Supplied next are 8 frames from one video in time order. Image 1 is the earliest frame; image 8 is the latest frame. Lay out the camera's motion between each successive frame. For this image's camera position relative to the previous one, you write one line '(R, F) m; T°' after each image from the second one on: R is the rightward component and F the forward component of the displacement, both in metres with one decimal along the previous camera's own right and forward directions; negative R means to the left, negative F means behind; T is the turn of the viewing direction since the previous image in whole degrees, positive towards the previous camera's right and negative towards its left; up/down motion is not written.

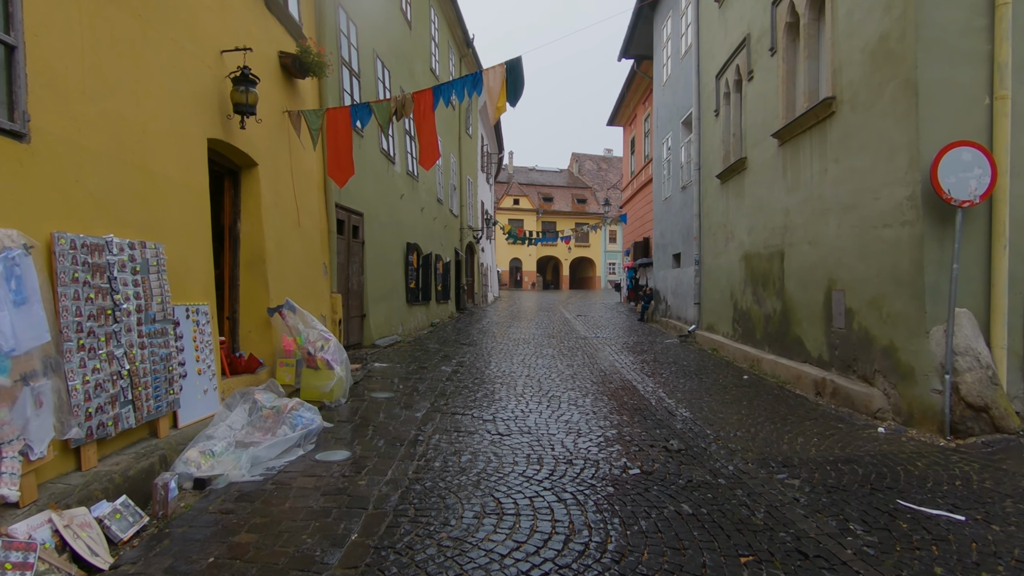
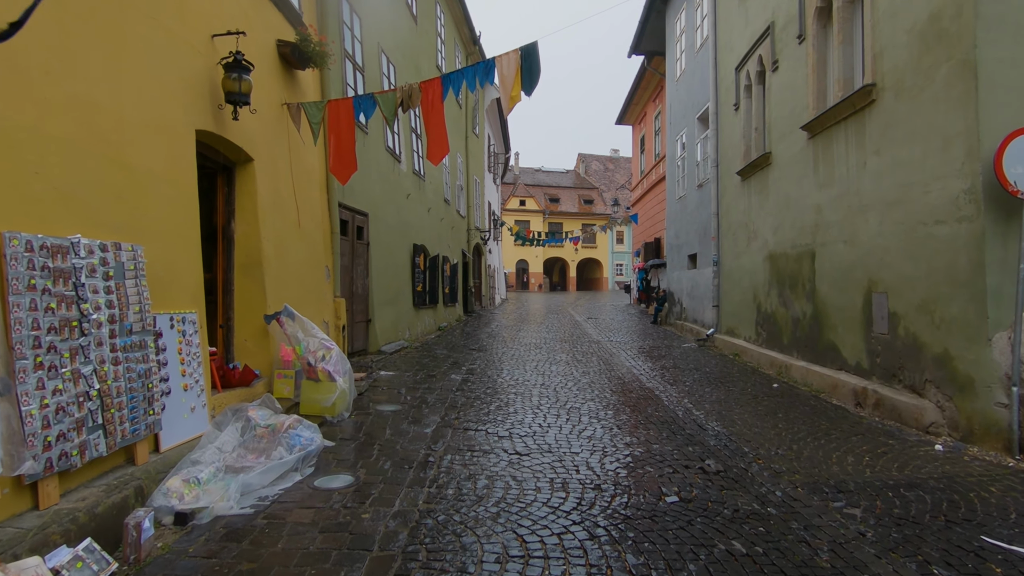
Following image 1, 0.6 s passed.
(-0.1, +0.4) m; -1°
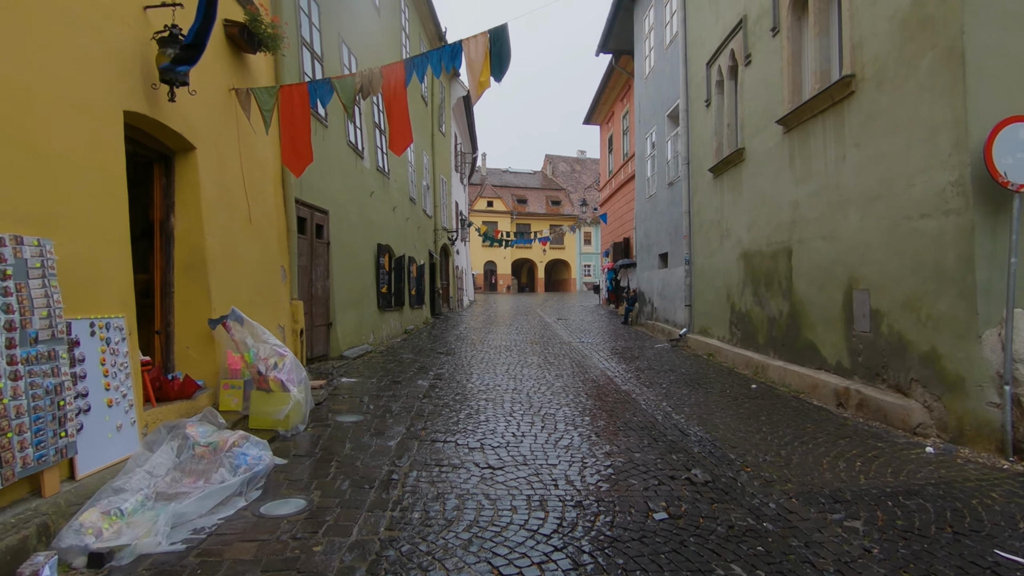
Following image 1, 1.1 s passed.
(0.0, +0.3) m; +3°
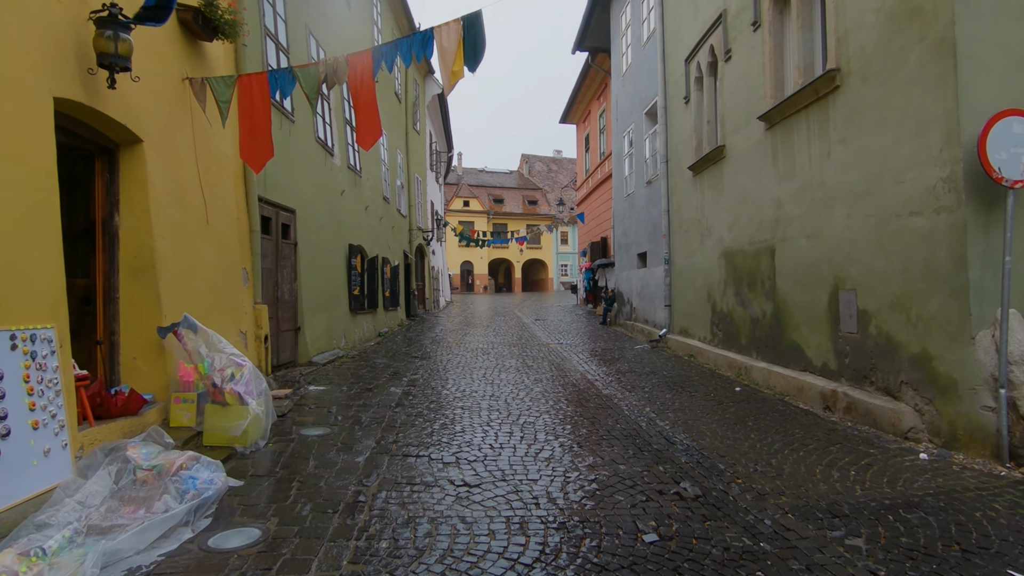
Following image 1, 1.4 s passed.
(0.0, +0.3) m; +2°
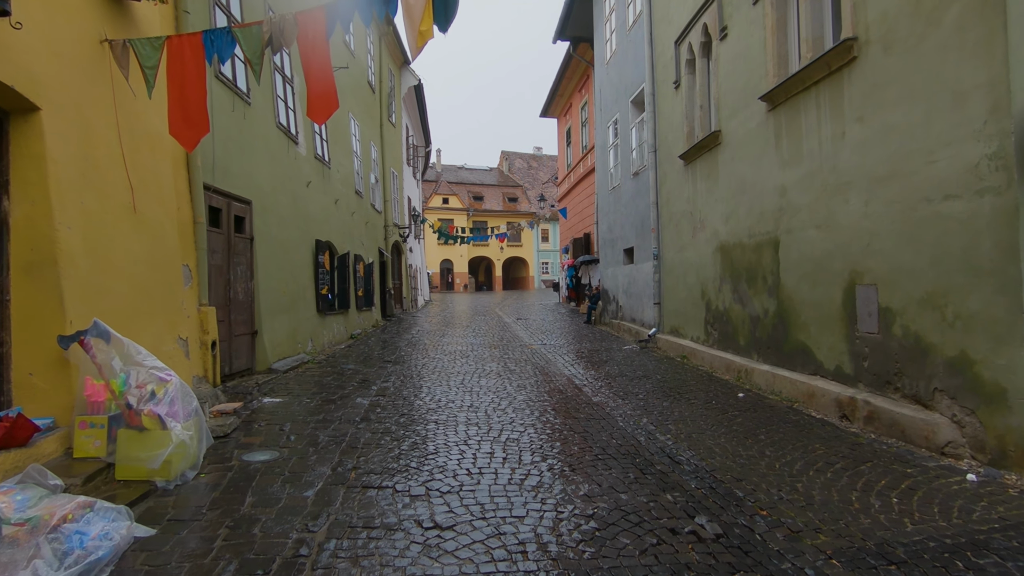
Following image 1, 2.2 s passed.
(0.0, +0.6) m; +2°
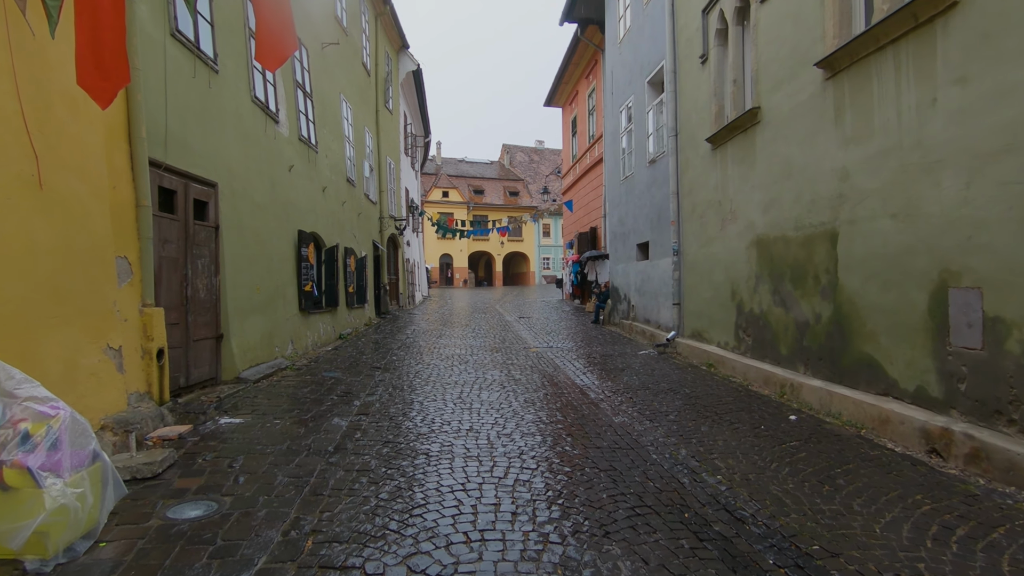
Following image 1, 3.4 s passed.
(-0.1, +0.9) m; 0°
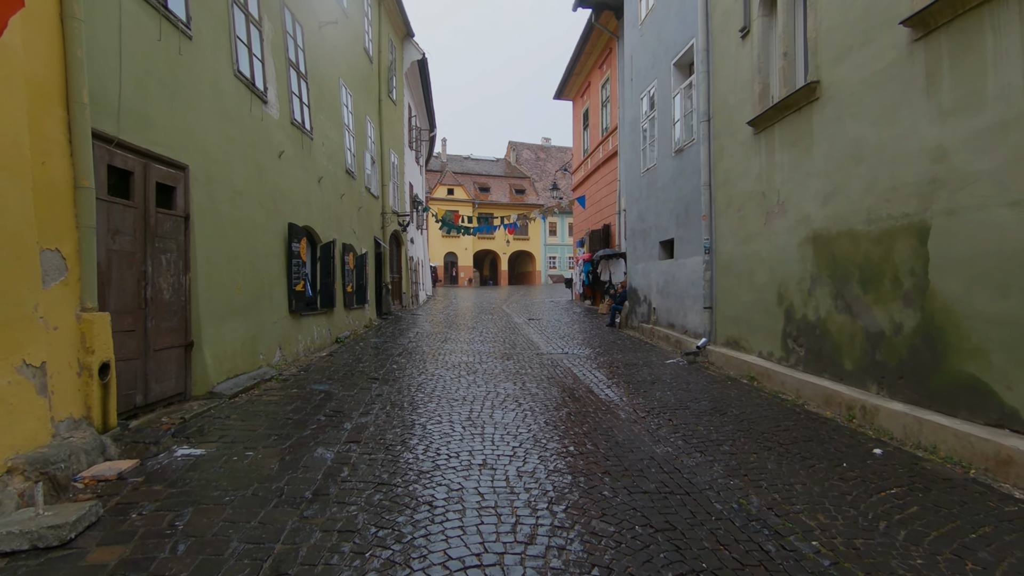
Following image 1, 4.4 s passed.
(-0.1, +0.9) m; 0°
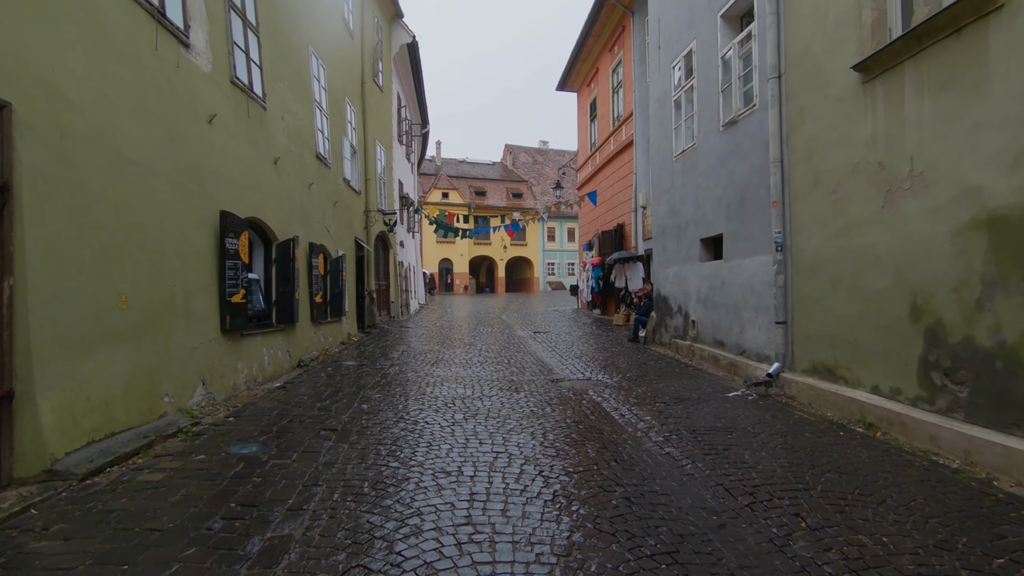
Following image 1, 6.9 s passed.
(-0.2, +2.0) m; 0°
